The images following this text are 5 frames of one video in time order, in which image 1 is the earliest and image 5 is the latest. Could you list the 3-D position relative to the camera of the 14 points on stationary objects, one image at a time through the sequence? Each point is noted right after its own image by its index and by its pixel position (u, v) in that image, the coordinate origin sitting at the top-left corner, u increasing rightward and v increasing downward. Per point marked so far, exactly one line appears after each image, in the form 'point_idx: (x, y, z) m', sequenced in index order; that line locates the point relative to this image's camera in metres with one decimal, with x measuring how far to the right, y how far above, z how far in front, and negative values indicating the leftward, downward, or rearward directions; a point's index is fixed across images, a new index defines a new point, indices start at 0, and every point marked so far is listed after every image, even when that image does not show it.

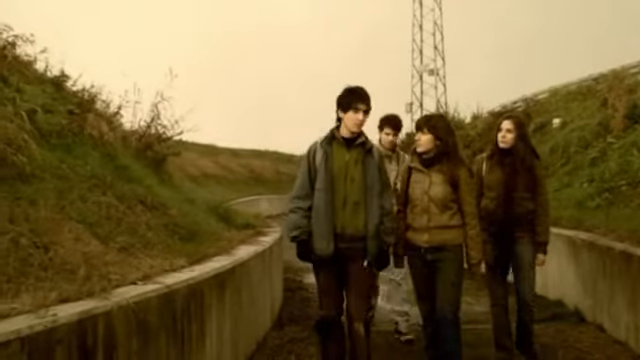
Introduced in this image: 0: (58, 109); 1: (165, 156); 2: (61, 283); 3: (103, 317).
0: (-2.6, +0.7, +11.4) m
1: (-1.9, +0.3, +14.0) m
2: (-1.5, -0.6, +6.6) m
3: (-1.1, -0.7, +5.9) m
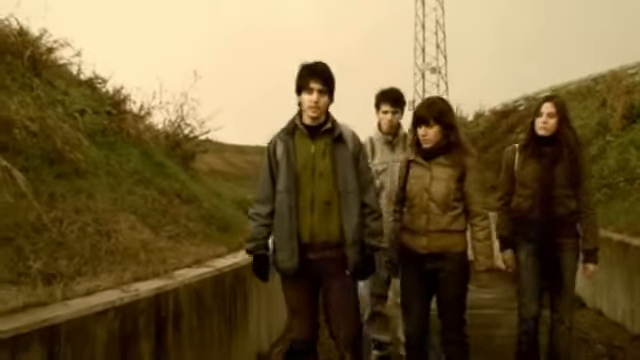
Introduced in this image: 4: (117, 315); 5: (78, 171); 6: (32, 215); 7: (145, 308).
0: (-2.4, +0.8, +12.4) m
1: (-1.7, +0.4, +15.0) m
2: (-1.2, -0.6, +7.5) m
3: (-0.9, -0.7, +6.8) m
4: (-1.1, -0.7, +5.9) m
5: (-2.0, +0.1, +9.6) m
6: (-1.9, -0.2, +7.7) m
7: (-1.0, -0.7, +6.3) m
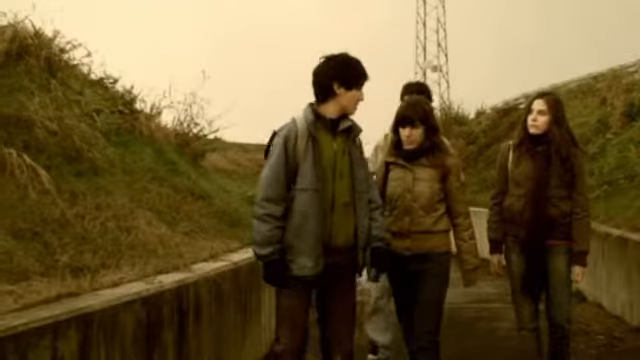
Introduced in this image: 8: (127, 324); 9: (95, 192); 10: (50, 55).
0: (-2.3, +0.8, +12.7) m
1: (-1.6, +0.4, +15.3) m
2: (-1.2, -0.5, +7.9) m
3: (-0.8, -0.7, +7.2) m
4: (-1.0, -0.7, +6.3) m
5: (-2.0, +0.1, +10.0) m
6: (-1.9, -0.2, +8.0) m
7: (-0.9, -0.7, +6.7) m
8: (-1.0, -0.8, +6.0) m
9: (-1.8, -0.1, +9.3) m
10: (-2.8, +1.3, +11.7) m
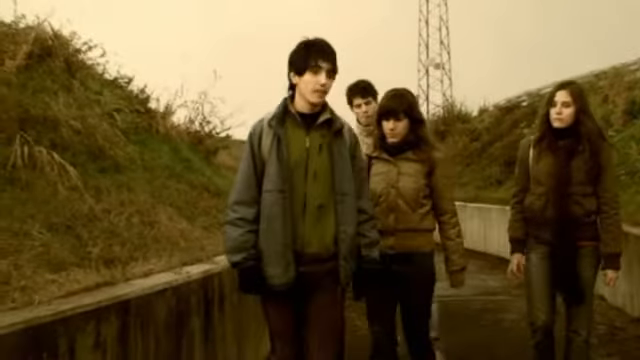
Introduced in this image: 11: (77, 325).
0: (-2.2, +0.8, +13.1) m
1: (-1.5, +0.4, +15.7) m
2: (-1.0, -0.5, +8.3) m
3: (-0.7, -0.6, +7.6) m
4: (-0.9, -0.7, +6.7) m
5: (-1.8, +0.1, +10.4) m
6: (-1.7, -0.2, +8.4) m
7: (-0.8, -0.7, +7.1) m
8: (-0.9, -0.7, +6.4) m
9: (-1.7, -0.1, +9.7) m
10: (-2.7, +1.3, +12.1) m
11: (-1.1, -0.7, +5.3) m
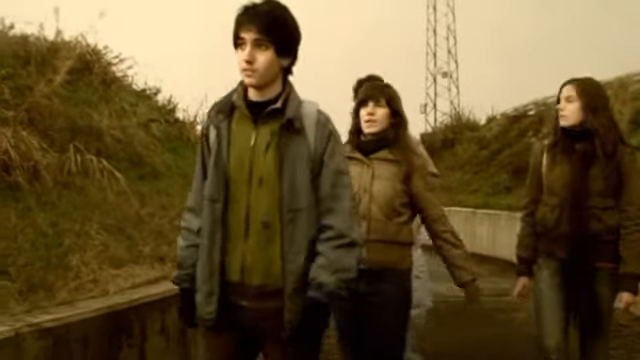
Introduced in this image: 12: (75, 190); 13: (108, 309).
0: (-1.9, +0.8, +13.9) m
1: (-1.2, +0.3, +16.5) m
2: (-0.8, -0.6, +9.0) m
3: (-0.5, -0.7, +8.3) m
4: (-0.6, -0.7, +7.4) m
5: (-1.6, +0.1, +11.1) m
6: (-1.5, -0.2, +9.2) m
7: (-0.5, -0.7, +7.9) m
8: (-0.7, -0.8, +7.2) m
9: (-1.5, -0.1, +10.5) m
10: (-2.4, +1.2, +12.8) m
11: (-0.9, -0.7, +6.1) m
12: (-1.9, -0.1, +8.8) m
13: (-1.0, -0.6, +5.6) m
